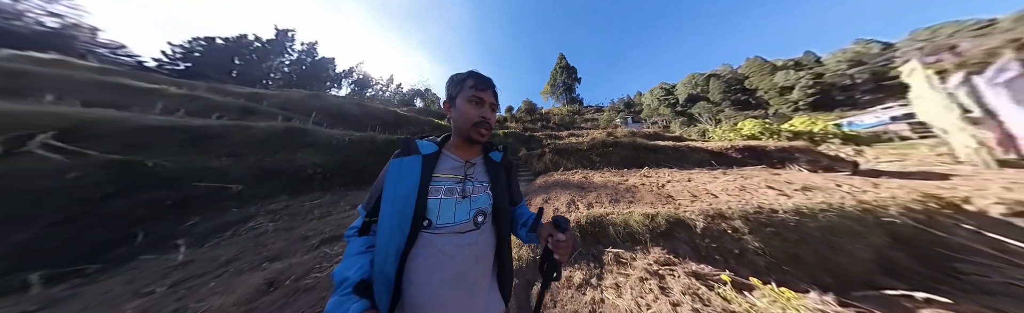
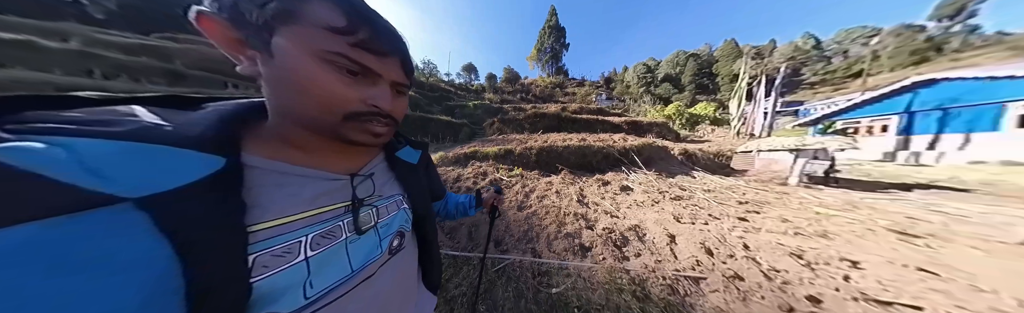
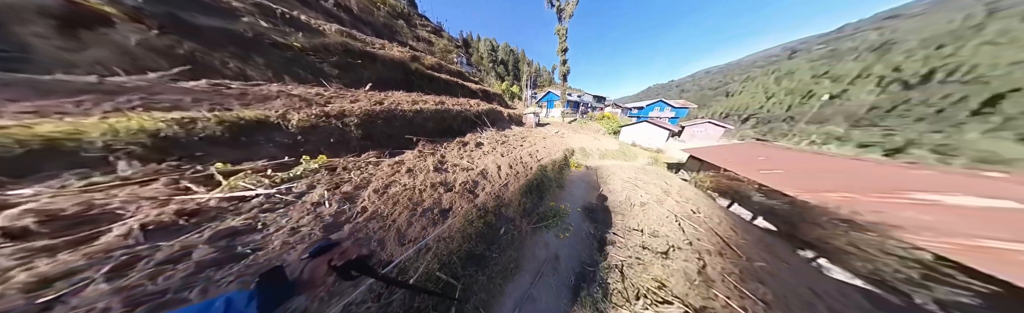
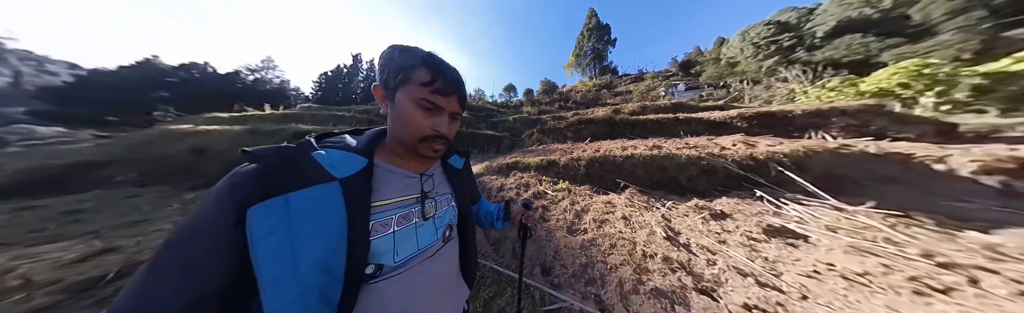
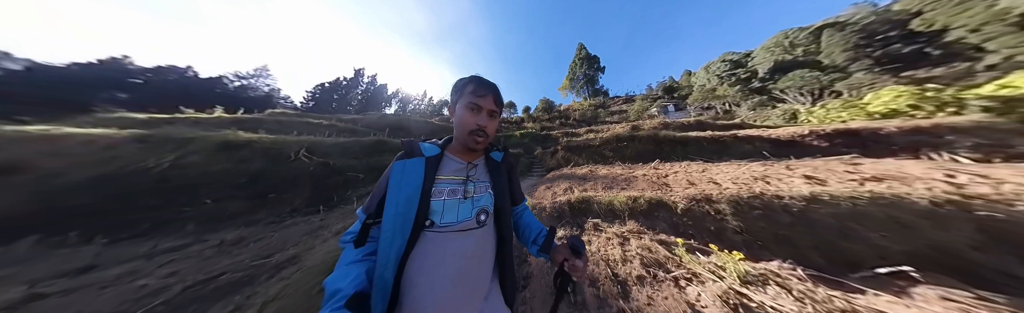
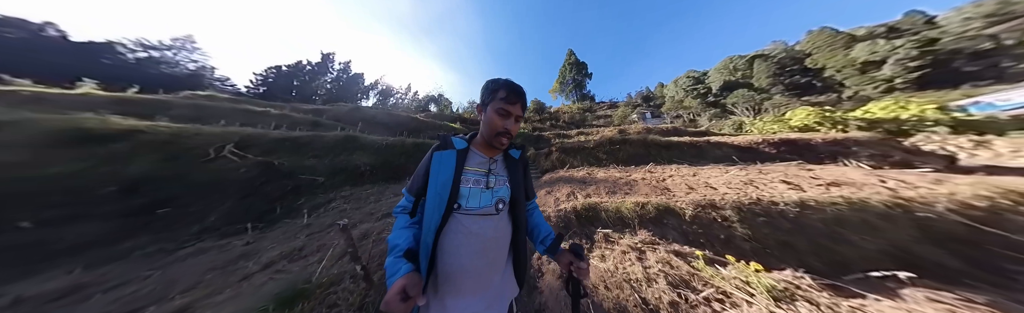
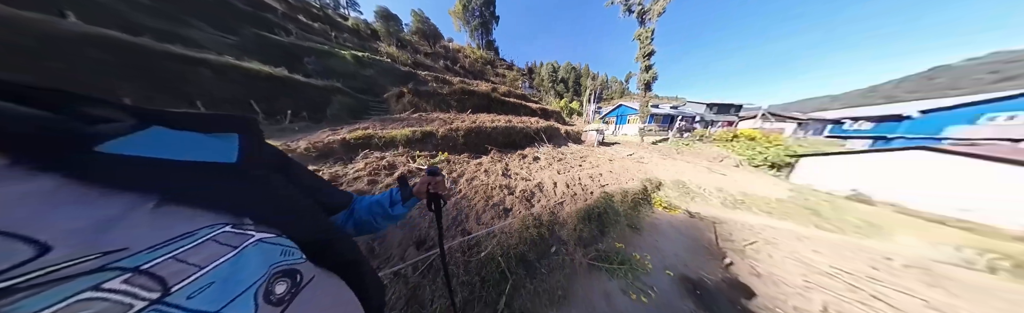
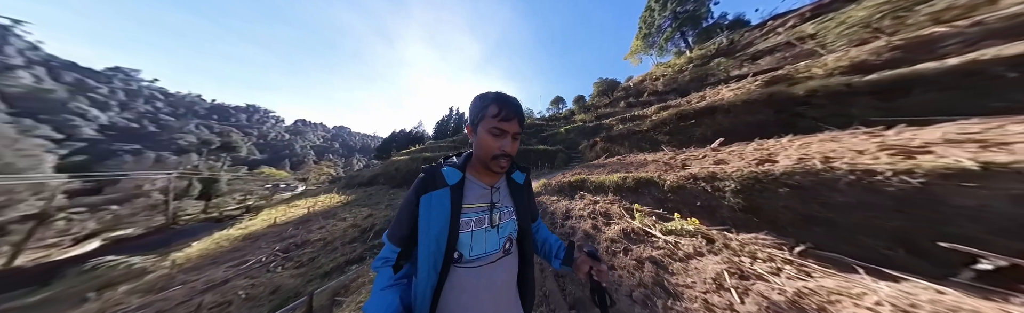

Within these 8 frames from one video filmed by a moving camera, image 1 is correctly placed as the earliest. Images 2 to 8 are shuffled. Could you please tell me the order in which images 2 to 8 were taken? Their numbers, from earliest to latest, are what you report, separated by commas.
6, 5, 8, 4, 2, 7, 3
